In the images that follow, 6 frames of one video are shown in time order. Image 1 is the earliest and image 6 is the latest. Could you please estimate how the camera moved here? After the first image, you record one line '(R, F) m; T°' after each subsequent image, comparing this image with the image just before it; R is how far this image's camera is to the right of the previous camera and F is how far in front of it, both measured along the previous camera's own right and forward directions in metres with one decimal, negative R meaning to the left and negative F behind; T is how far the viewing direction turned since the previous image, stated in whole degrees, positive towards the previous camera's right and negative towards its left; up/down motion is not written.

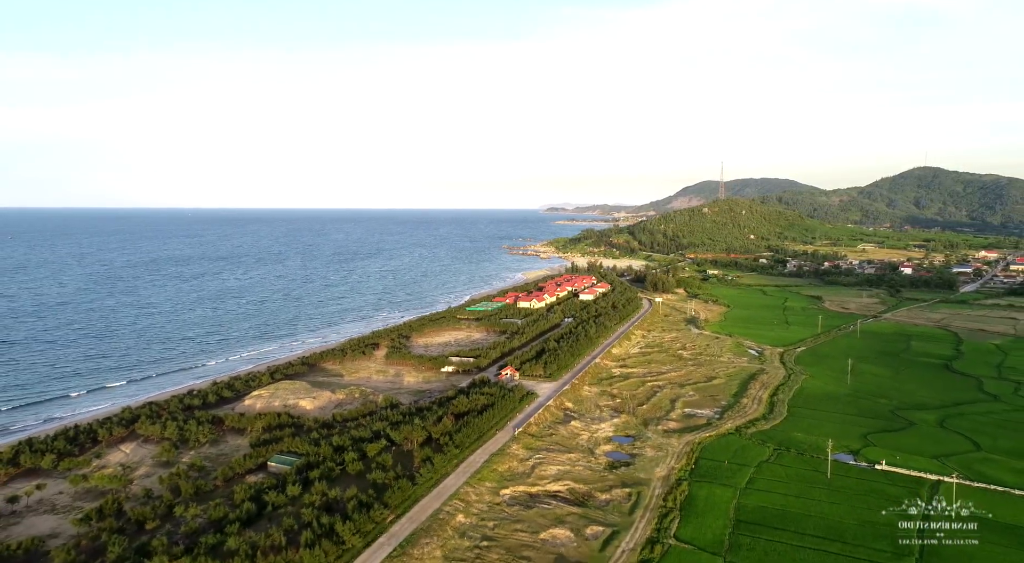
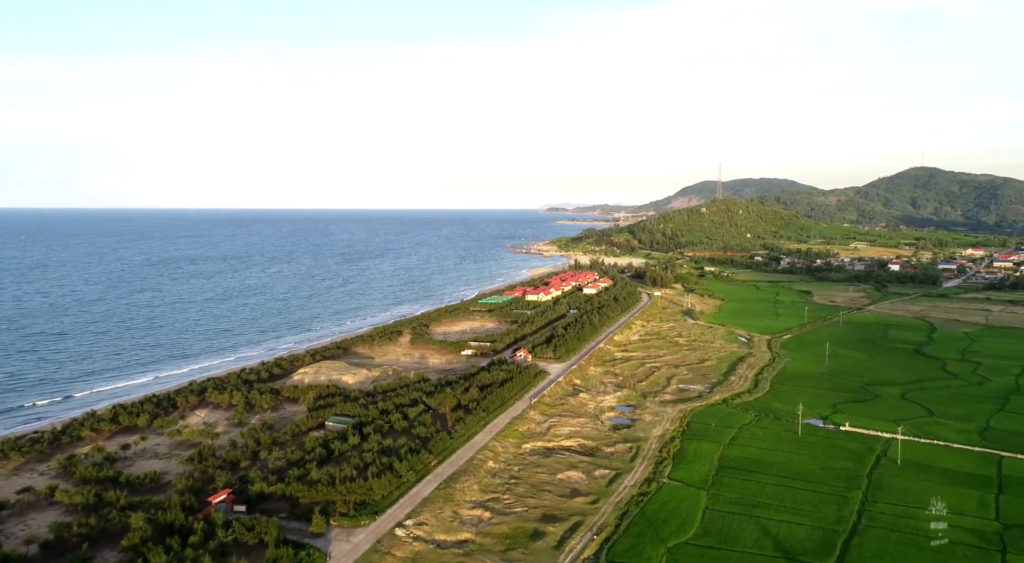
(-0.8, -4.2) m; 0°
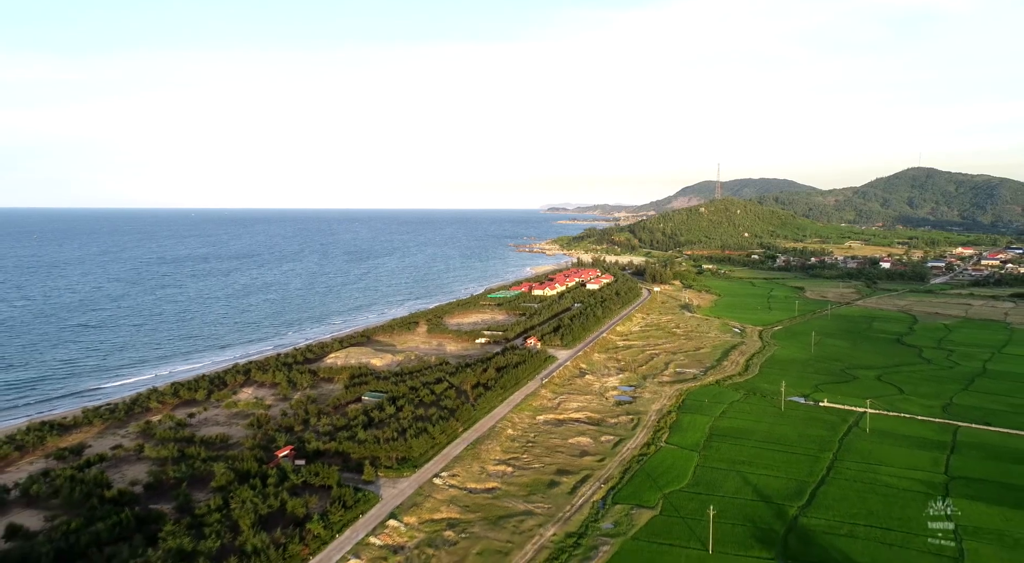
(-0.7, -3.4) m; 0°
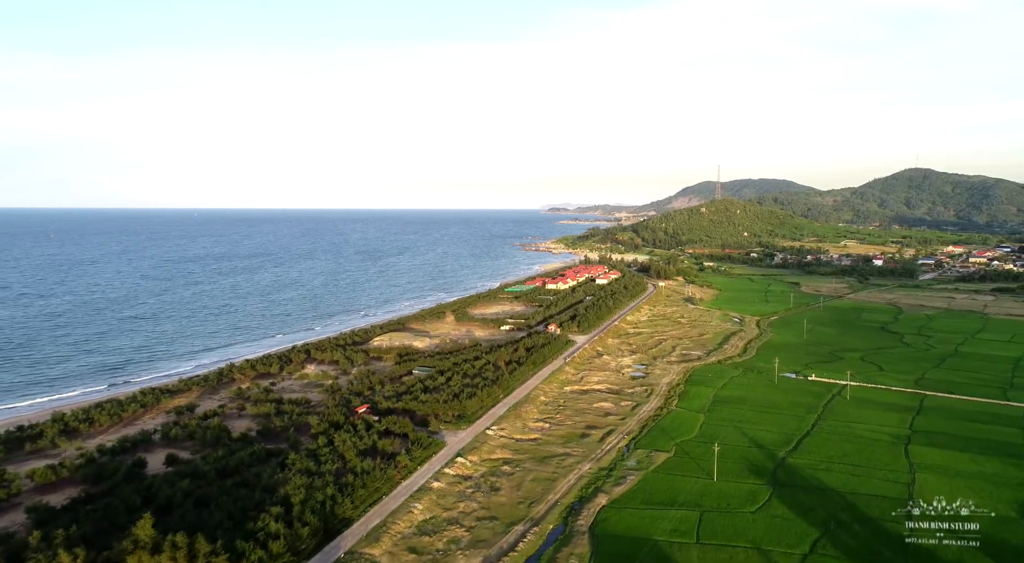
(-1.6, -4.7) m; 0°
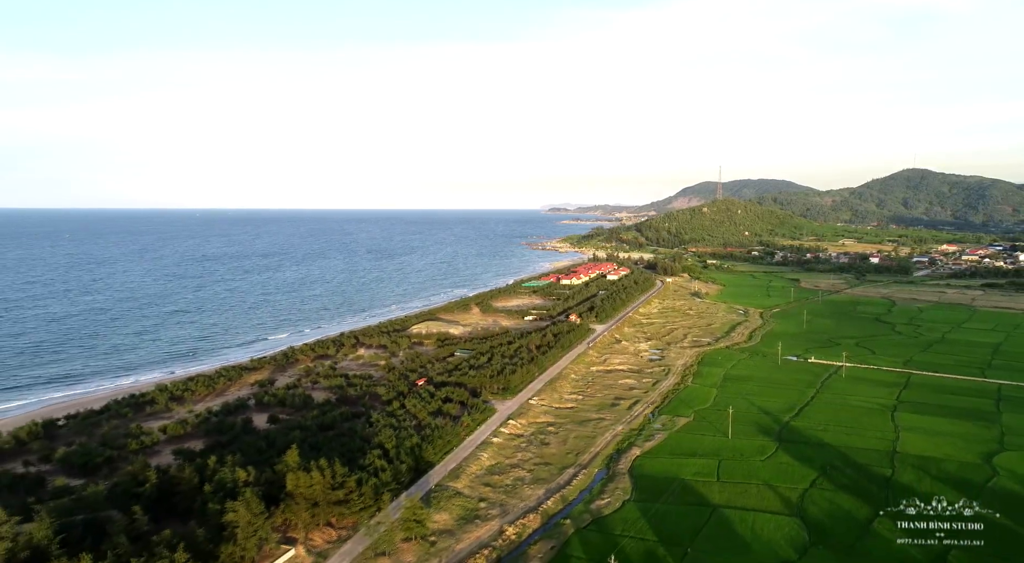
(-1.9, -4.1) m; 0°
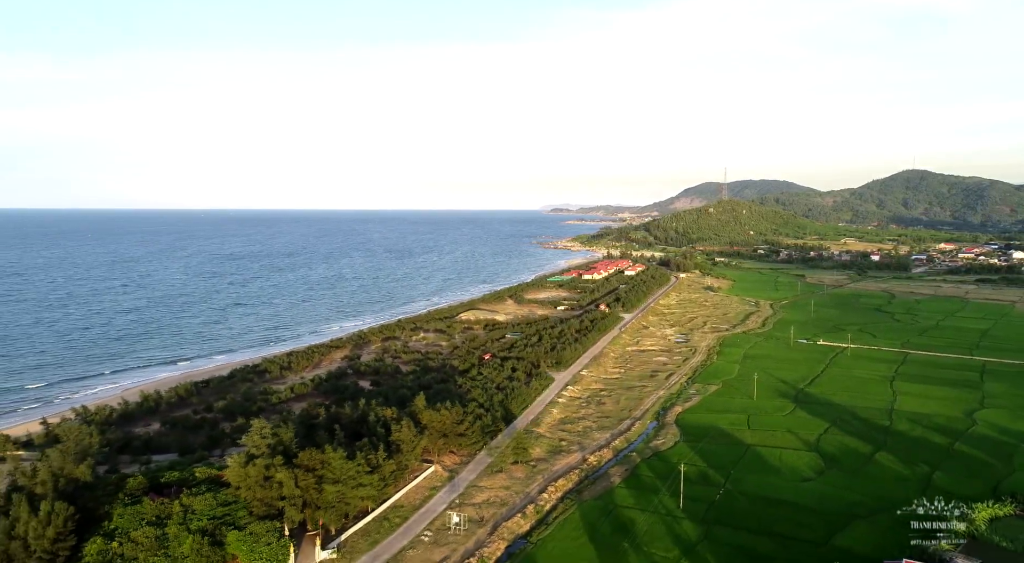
(-2.9, -5.2) m; 0°
